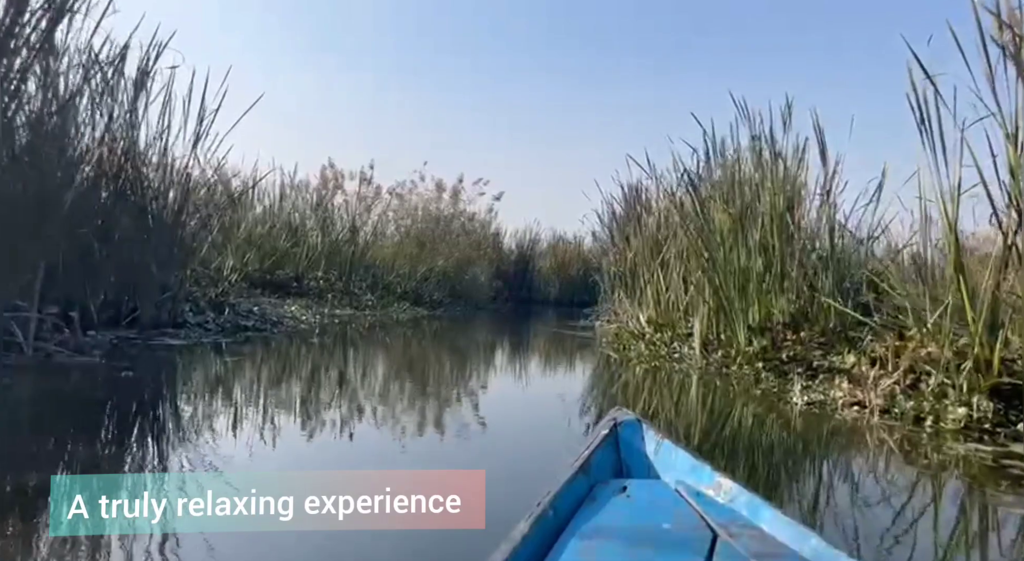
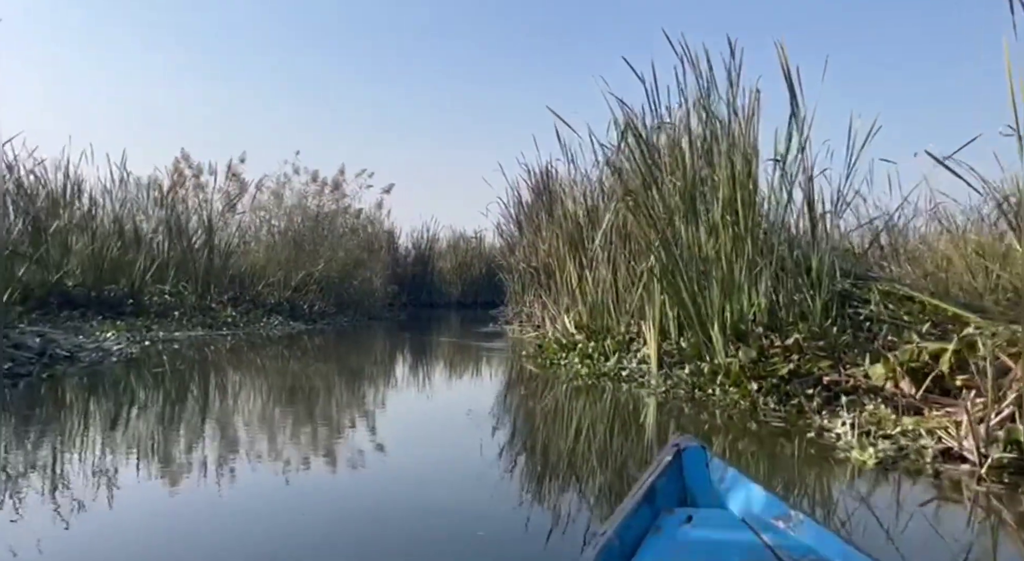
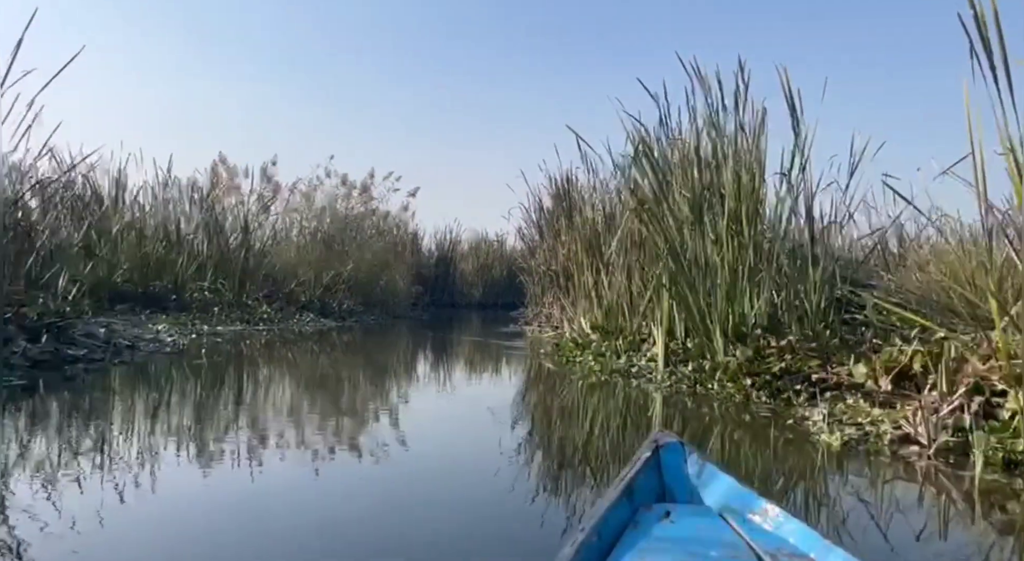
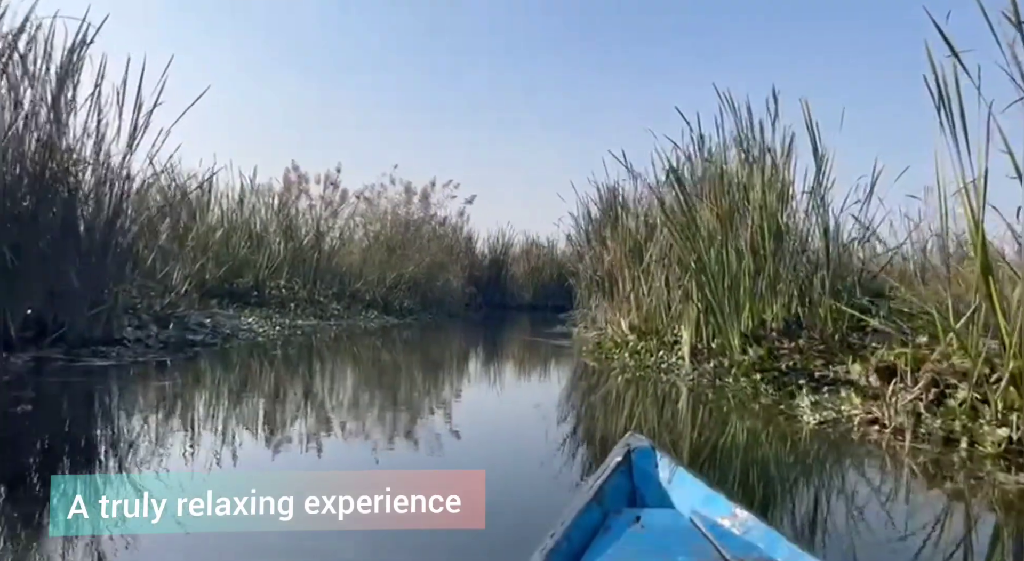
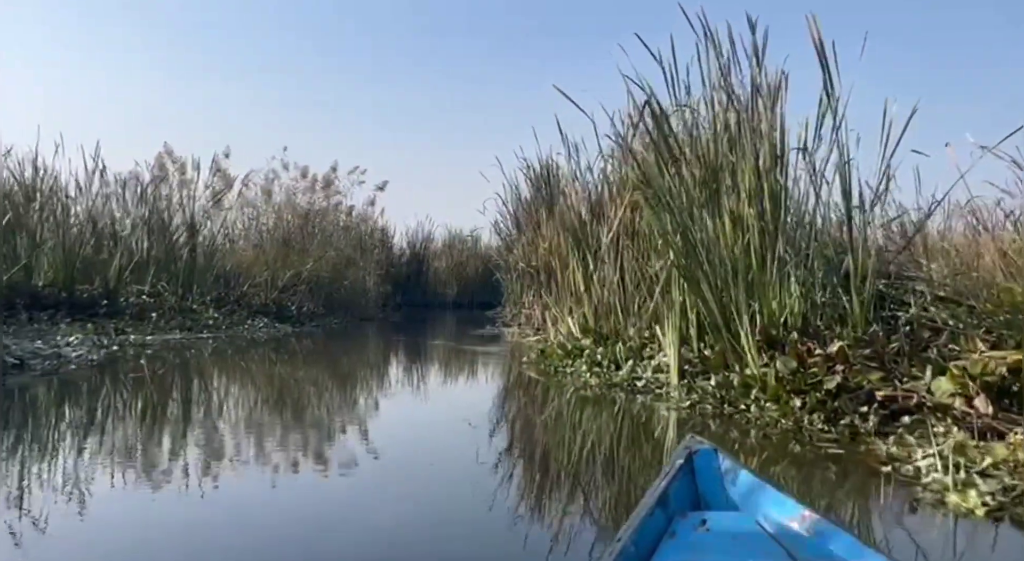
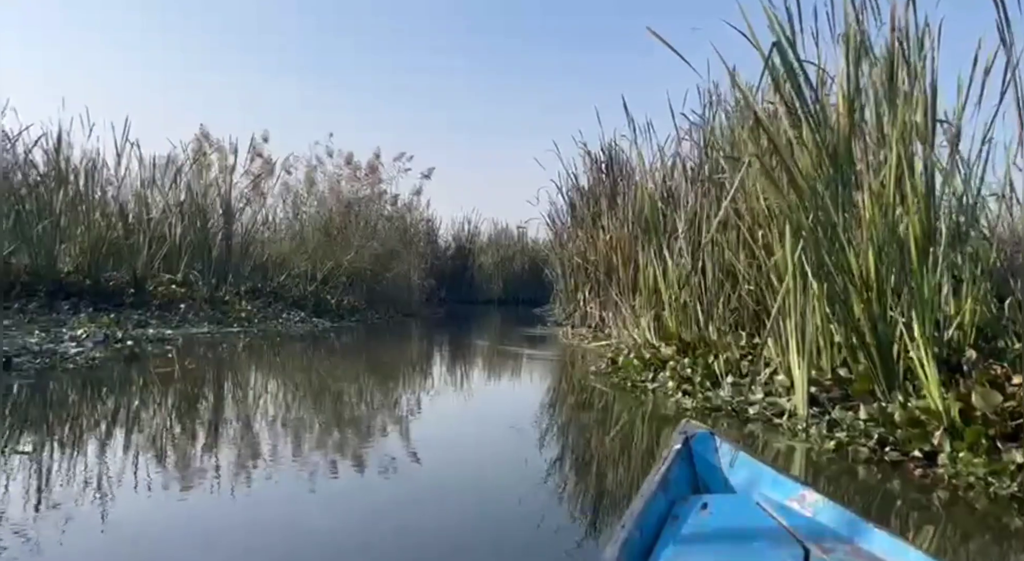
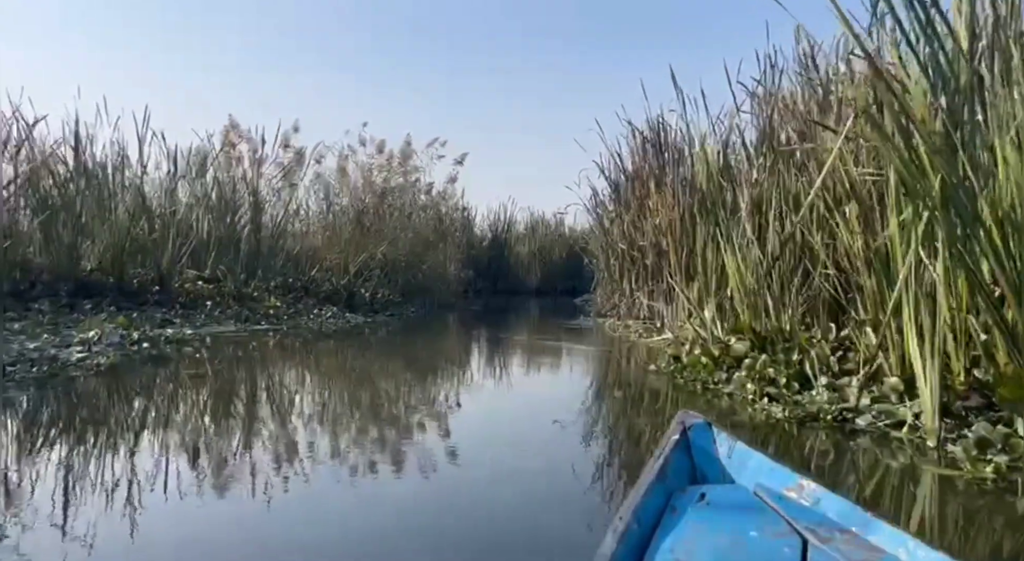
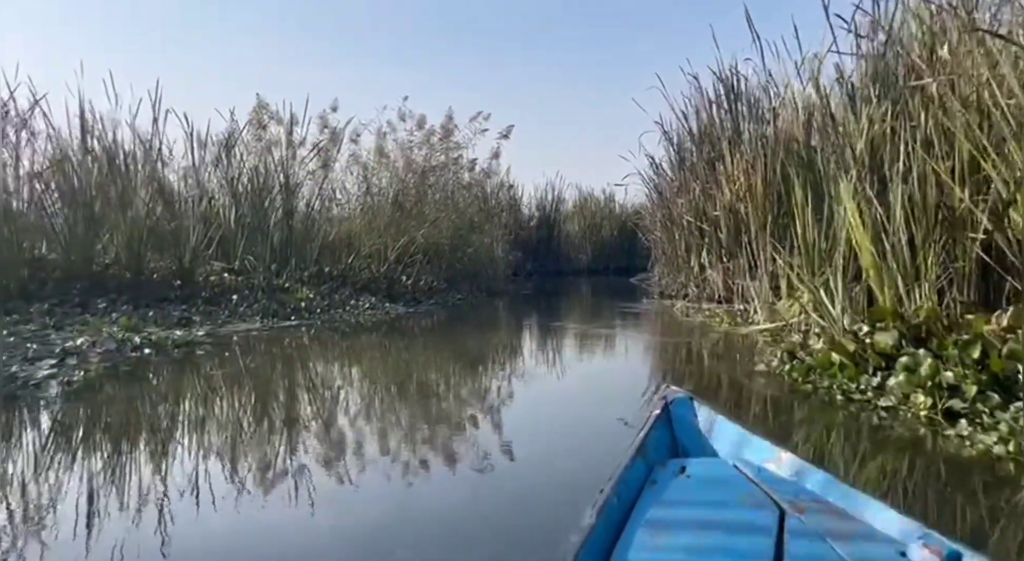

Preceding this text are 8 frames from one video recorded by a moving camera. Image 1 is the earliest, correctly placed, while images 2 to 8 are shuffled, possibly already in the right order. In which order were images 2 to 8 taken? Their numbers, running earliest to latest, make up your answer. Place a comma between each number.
4, 3, 2, 5, 6, 7, 8
